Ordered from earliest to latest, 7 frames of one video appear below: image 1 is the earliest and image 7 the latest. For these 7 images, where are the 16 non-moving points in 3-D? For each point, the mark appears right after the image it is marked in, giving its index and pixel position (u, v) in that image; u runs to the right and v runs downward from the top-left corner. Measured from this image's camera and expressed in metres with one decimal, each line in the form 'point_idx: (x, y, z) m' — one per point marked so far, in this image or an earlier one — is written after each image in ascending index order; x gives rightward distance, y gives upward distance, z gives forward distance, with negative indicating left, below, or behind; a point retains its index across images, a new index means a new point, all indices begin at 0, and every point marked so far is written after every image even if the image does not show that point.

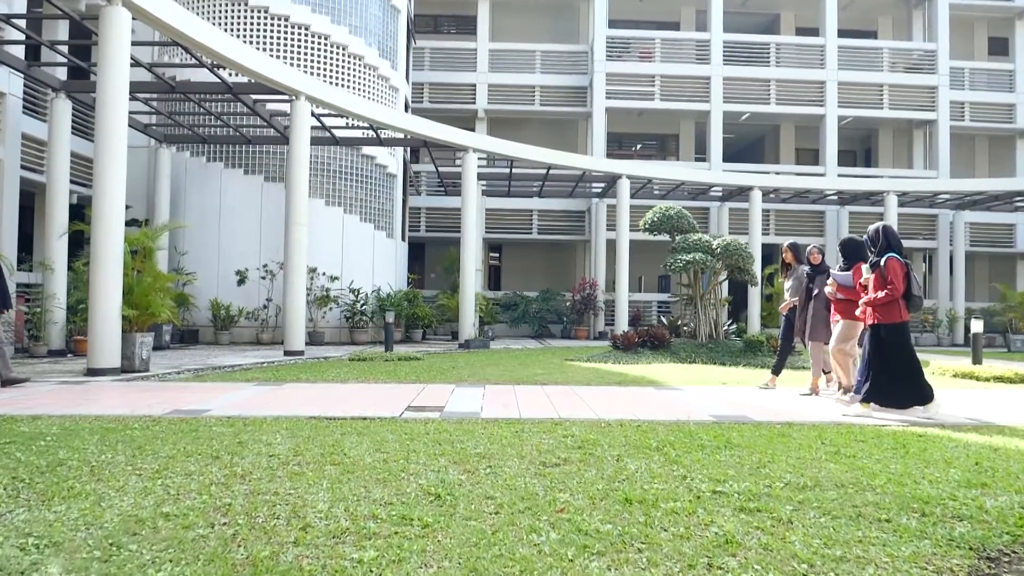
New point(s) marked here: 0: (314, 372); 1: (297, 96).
0: (-2.6, -1.1, +9.3) m
1: (-4.0, +3.6, +13.3) m
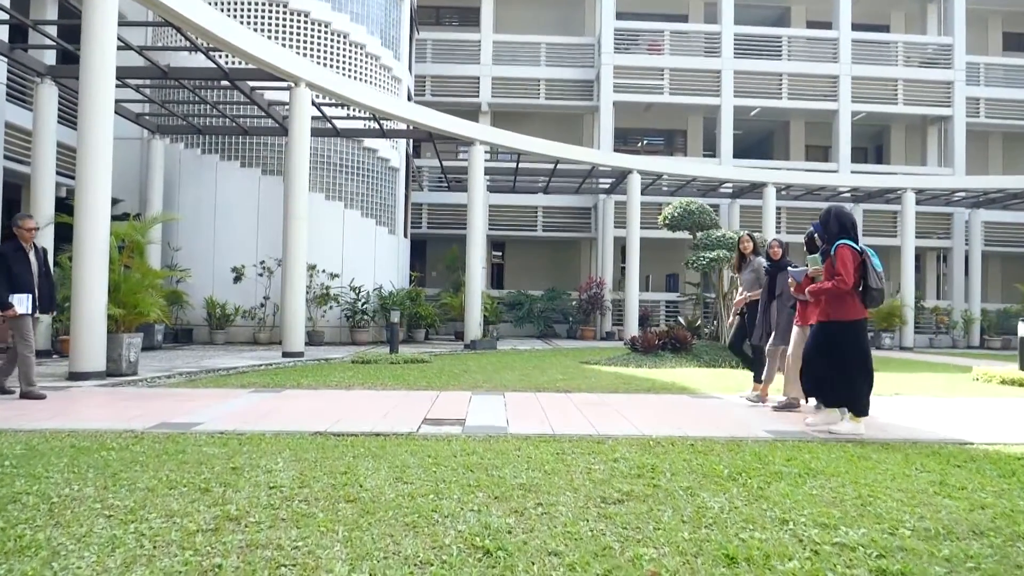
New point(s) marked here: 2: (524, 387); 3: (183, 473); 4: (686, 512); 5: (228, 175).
0: (-2.4, -1.1, +8.7) m
1: (-3.8, +3.6, +12.6) m
2: (+0.1, -1.1, +7.7) m
3: (-1.6, -0.9, +3.5) m
4: (+0.7, -0.9, +2.9) m
5: (-6.1, +2.4, +15.2) m
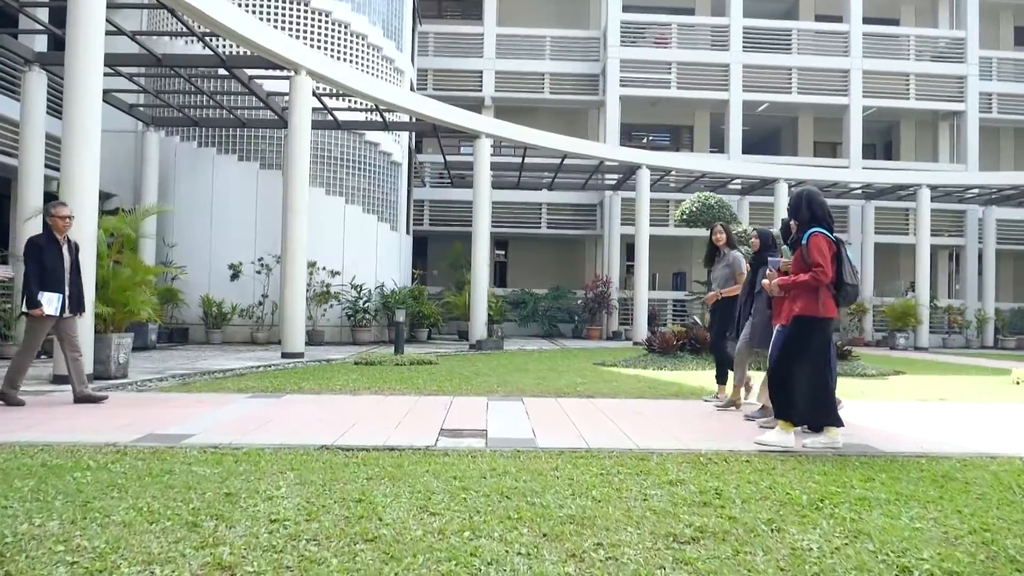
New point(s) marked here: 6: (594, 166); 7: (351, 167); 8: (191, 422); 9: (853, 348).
0: (-2.2, -1.0, +8.1) m
1: (-3.6, +3.7, +12.0) m
2: (+0.3, -1.1, +7.2) m
3: (-1.4, -0.9, +3.0) m
4: (+0.9, -0.9, +2.4) m
5: (-5.9, +2.5, +14.6) m
6: (+2.2, +3.3, +19.5) m
7: (-3.7, +2.8, +16.2) m
8: (-2.3, -1.0, +5.1) m
9: (+4.9, -0.9, +10.3) m
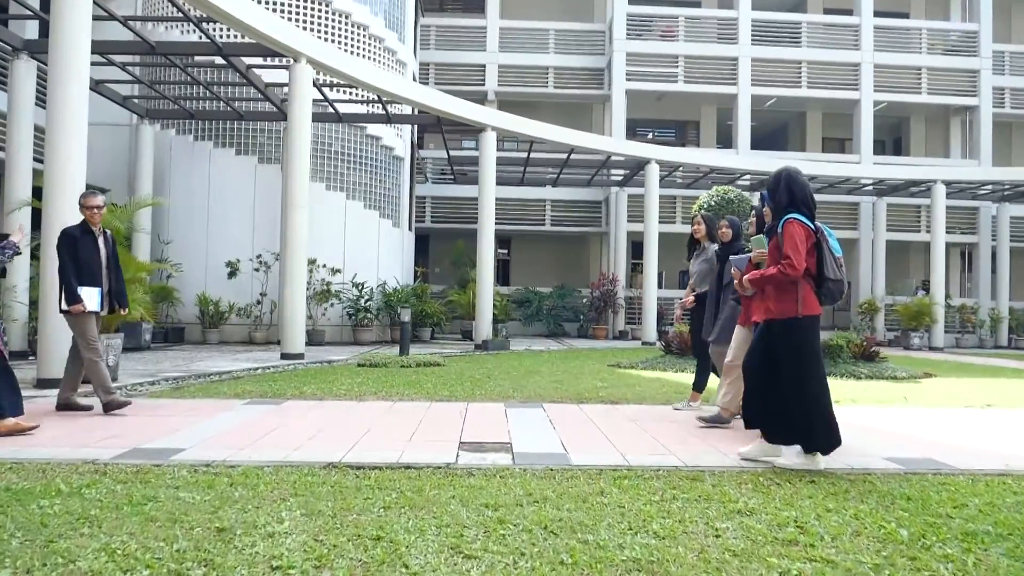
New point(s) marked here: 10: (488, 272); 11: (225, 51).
0: (-2.1, -1.0, +7.6) m
1: (-3.5, +3.7, +11.5) m
2: (+0.4, -1.0, +6.7) m
3: (-1.3, -0.9, +2.5) m
4: (+1.1, -0.9, +1.9) m
5: (-5.8, +2.5, +14.1) m
6: (+2.4, +3.4, +19.0) m
7: (-3.5, +2.8, +15.7) m
8: (-2.1, -0.9, +4.6) m
9: (+5.1, -0.8, +9.8) m
10: (-0.5, +0.4, +15.4) m
11: (-4.4, +3.7, +11.0) m
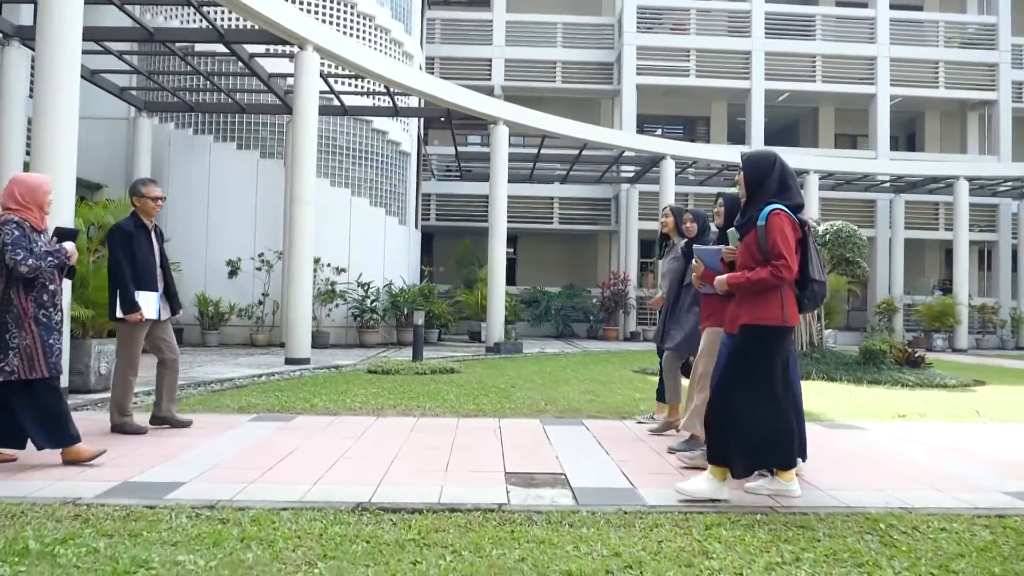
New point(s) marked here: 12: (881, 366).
0: (-1.8, -1.0, +7.0) m
1: (-3.2, +3.7, +10.9) m
2: (+0.7, -1.1, +6.1) m
3: (-1.0, -0.9, +1.8) m
4: (+1.4, -0.9, +1.3) m
5: (-5.5, +2.5, +13.5) m
6: (+2.6, +3.4, +18.4) m
7: (-3.3, +2.8, +15.0) m
8: (-1.8, -1.0, +4.0) m
9: (+5.4, -0.8, +9.2) m
10: (-0.3, +0.4, +14.8) m
11: (-4.2, +3.6, +10.3) m
12: (+4.8, -1.0, +9.2) m
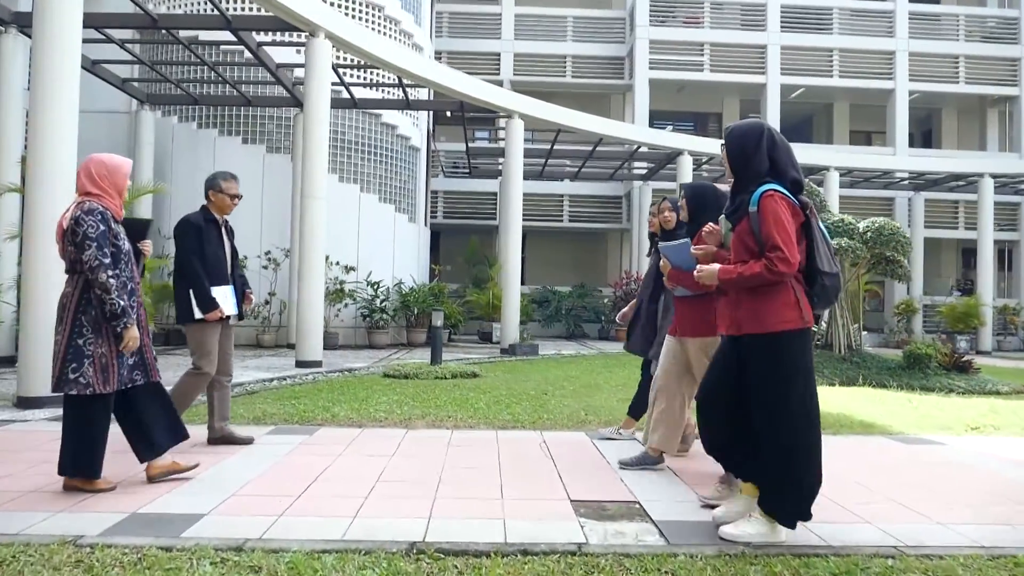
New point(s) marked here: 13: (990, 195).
0: (-1.5, -1.0, +6.5) m
1: (-2.9, +3.7, +10.4) m
2: (+1.0, -1.1, +5.6) m
3: (-0.7, -0.9, +1.4) m
4: (+1.7, -0.9, +0.8) m
5: (-5.2, +2.5, +13.0) m
6: (+2.9, +3.4, +17.9) m
7: (-3.0, +2.8, +14.5) m
8: (-1.5, -1.0, +3.5) m
9: (+5.7, -0.8, +8.7) m
10: (0.0, +0.4, +14.3) m
11: (-3.9, +3.6, +9.8) m
12: (+5.1, -1.0, +8.7) m
13: (+12.8, +2.5, +19.2) m
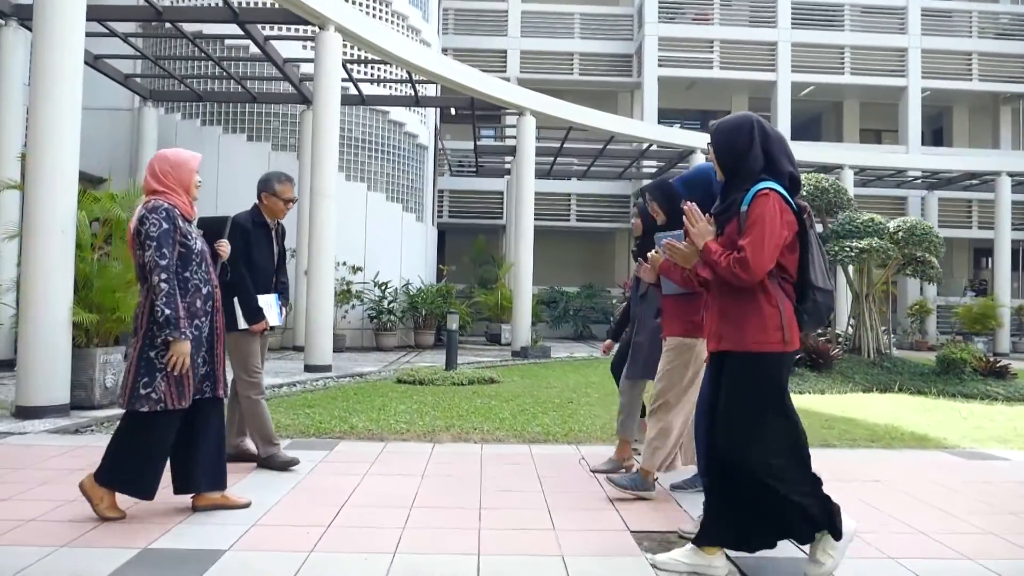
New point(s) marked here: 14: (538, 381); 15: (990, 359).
0: (-1.3, -1.1, +6.2) m
1: (-2.7, +3.7, +10.0) m
2: (+1.3, -1.1, +5.3) m
3: (-0.4, -0.9, +1.0) m
4: (+1.9, -1.0, +0.5) m
5: (-5.0, +2.5, +12.6) m
6: (+3.1, +3.4, +17.6) m
7: (-2.7, +2.8, +14.2) m
8: (-1.3, -1.0, +3.1) m
9: (+5.9, -0.9, +8.4) m
10: (+0.3, +0.4, +14.0) m
11: (-3.6, +3.6, +9.5) m
12: (+5.3, -1.0, +8.4) m
13: (+13.0, +2.5, +18.9) m
14: (+0.3, -1.1, +8.3) m
15: (+5.8, -0.9, +8.7) m
